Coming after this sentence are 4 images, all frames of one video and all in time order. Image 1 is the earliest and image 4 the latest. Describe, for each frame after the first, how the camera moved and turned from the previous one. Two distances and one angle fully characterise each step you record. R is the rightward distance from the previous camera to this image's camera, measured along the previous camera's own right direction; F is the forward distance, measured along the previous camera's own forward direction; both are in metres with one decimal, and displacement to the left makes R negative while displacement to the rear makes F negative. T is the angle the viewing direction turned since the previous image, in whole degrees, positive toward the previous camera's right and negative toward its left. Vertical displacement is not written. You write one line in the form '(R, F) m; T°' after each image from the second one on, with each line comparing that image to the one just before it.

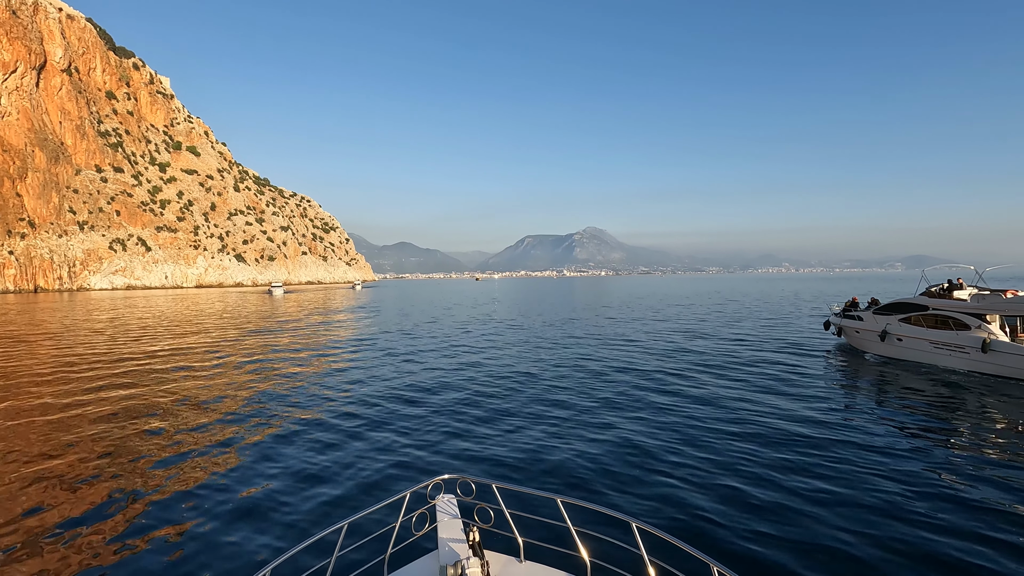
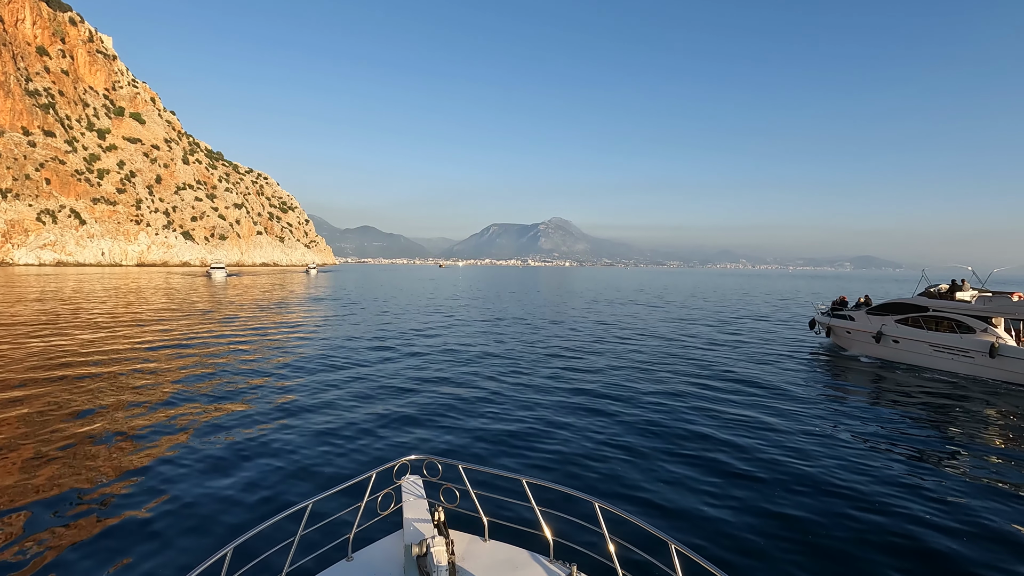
(-0.7, +2.8) m; +5°
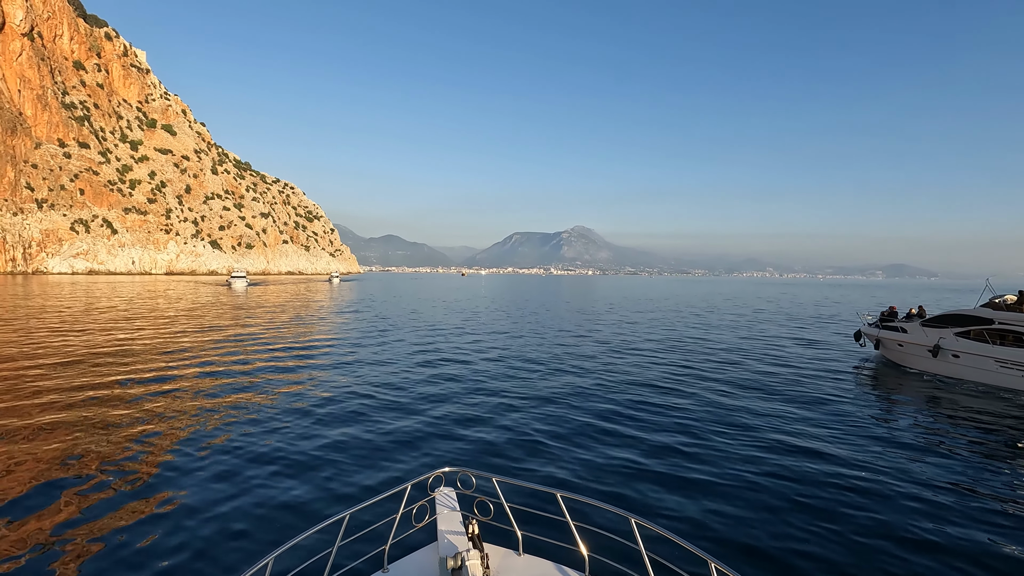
(-0.3, +0.8) m; -3°
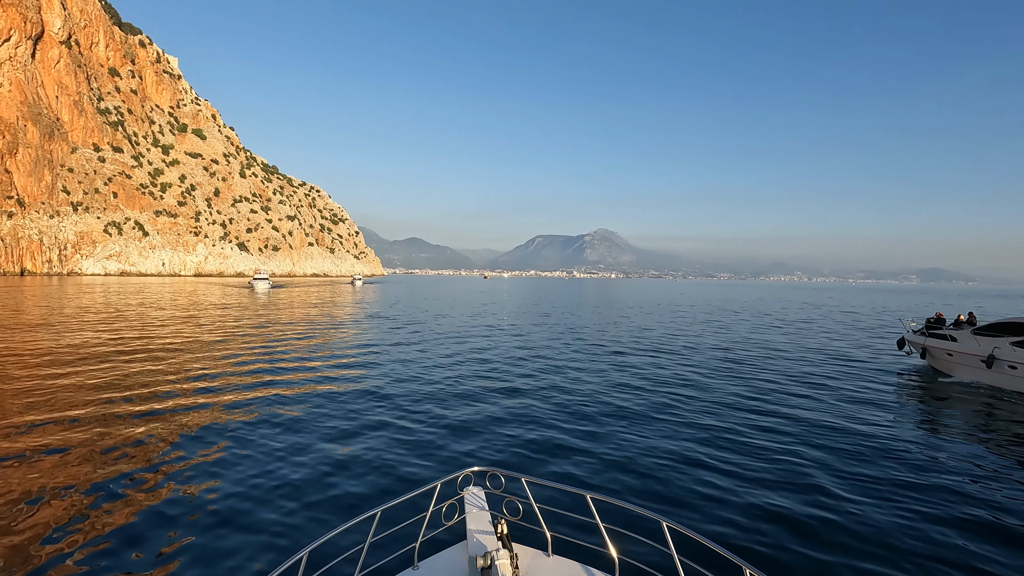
(-0.2, +0.6) m; -3°
